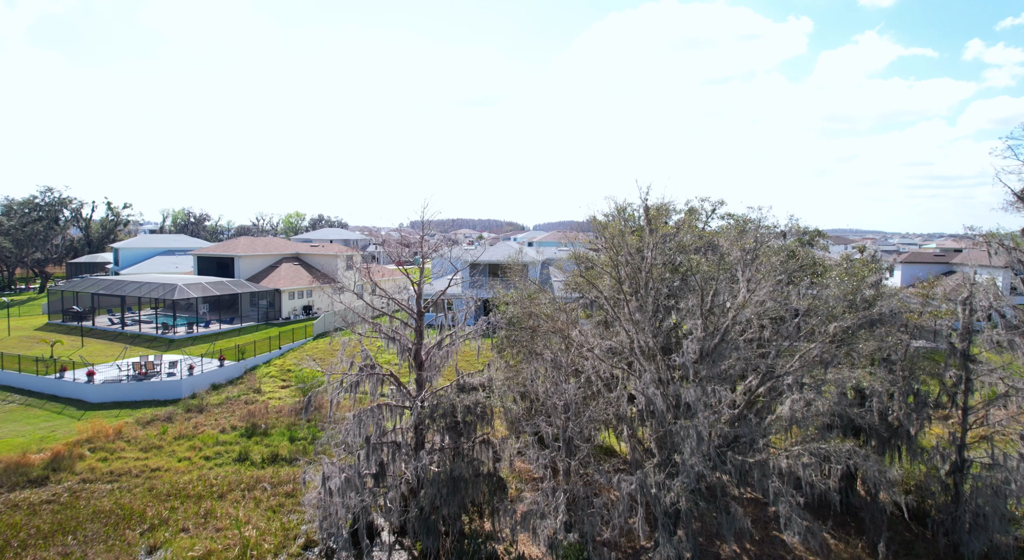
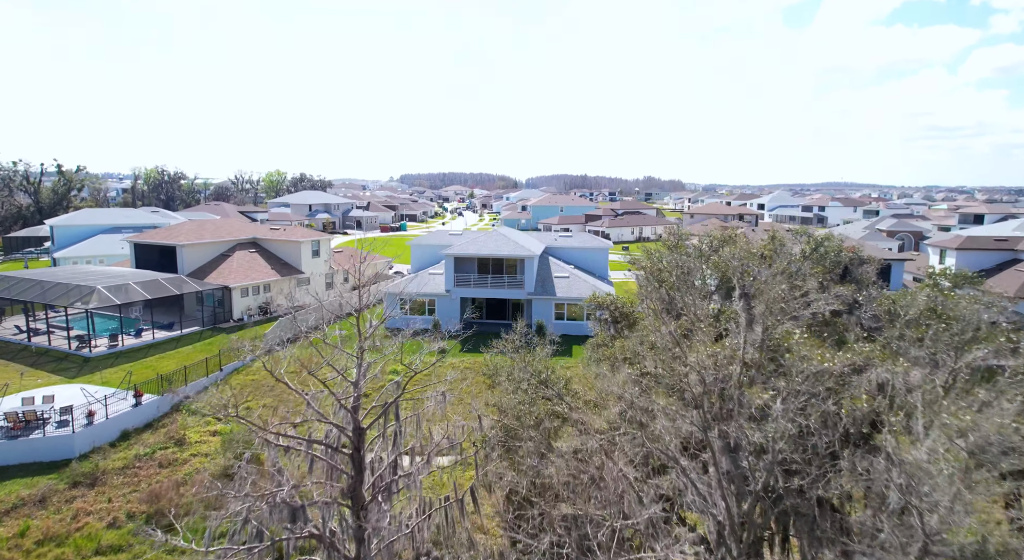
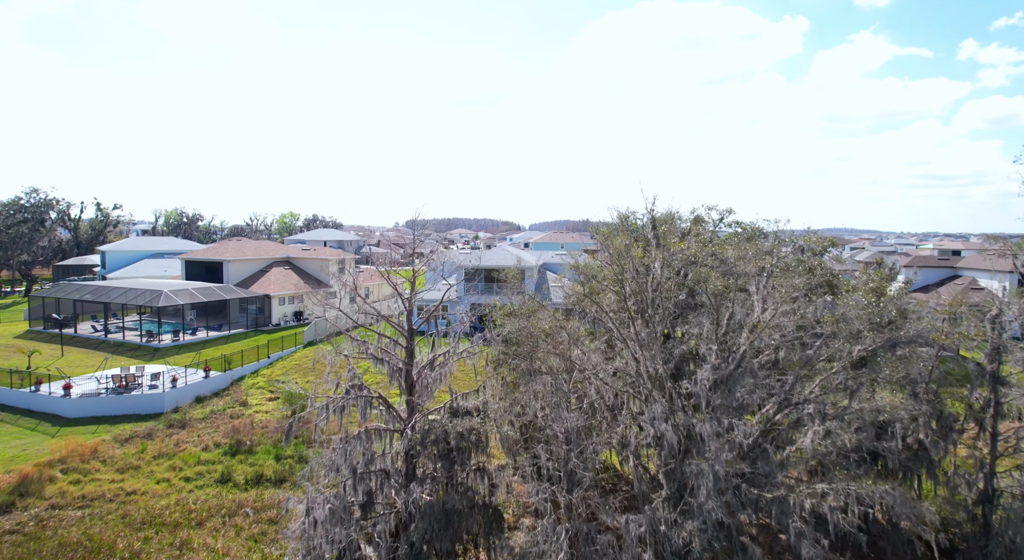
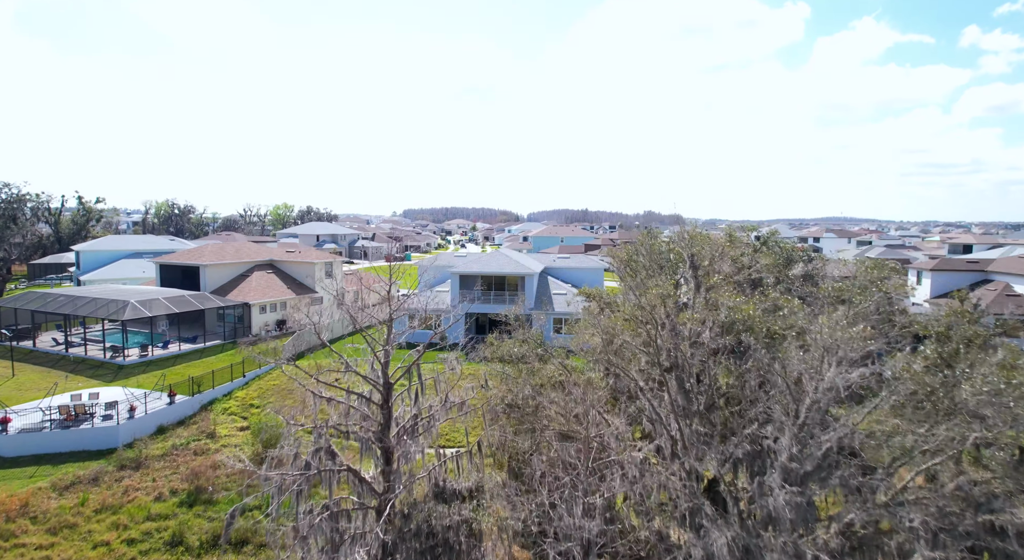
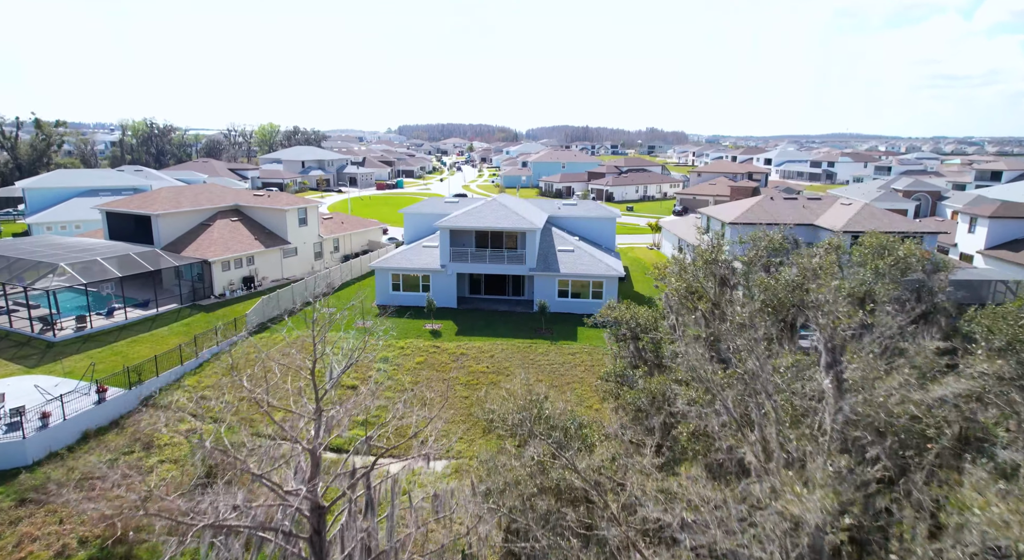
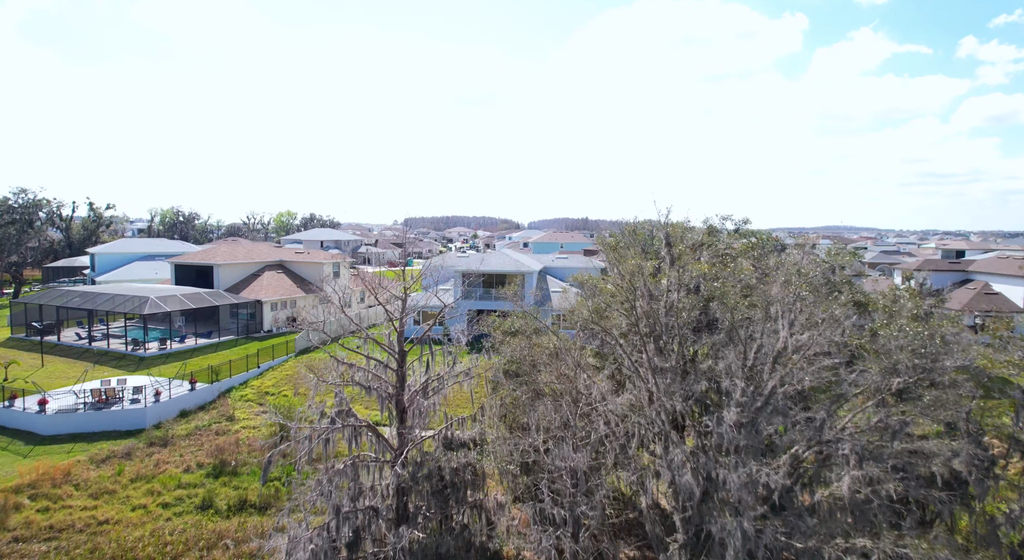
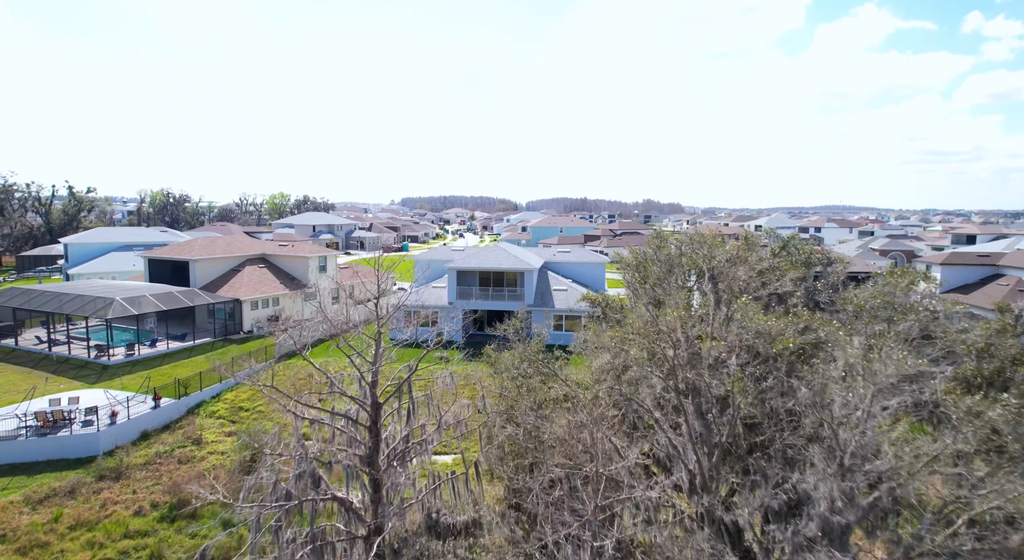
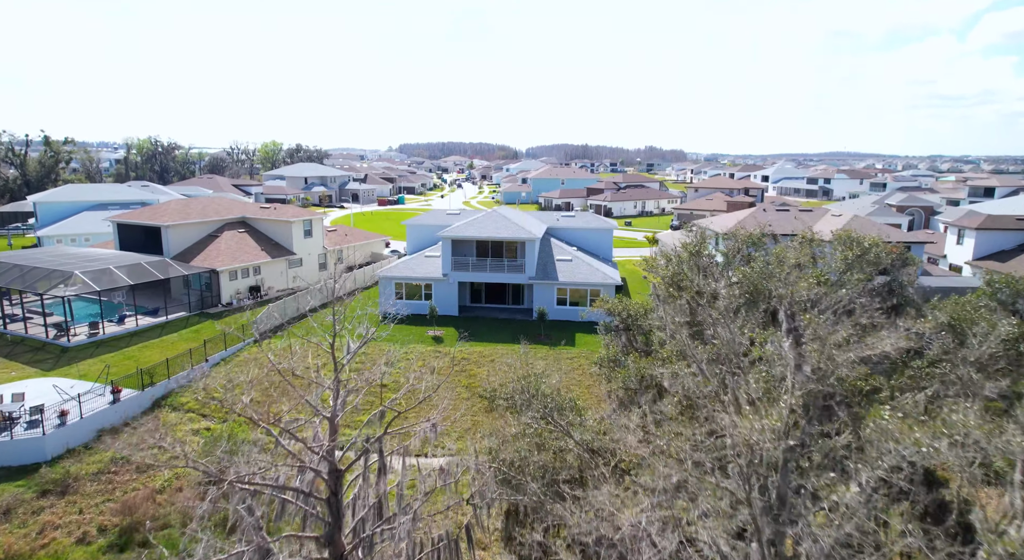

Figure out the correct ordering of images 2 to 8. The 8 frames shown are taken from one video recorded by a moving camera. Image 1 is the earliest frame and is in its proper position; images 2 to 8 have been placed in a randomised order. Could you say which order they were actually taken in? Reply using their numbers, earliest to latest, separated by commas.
3, 6, 4, 7, 2, 8, 5
